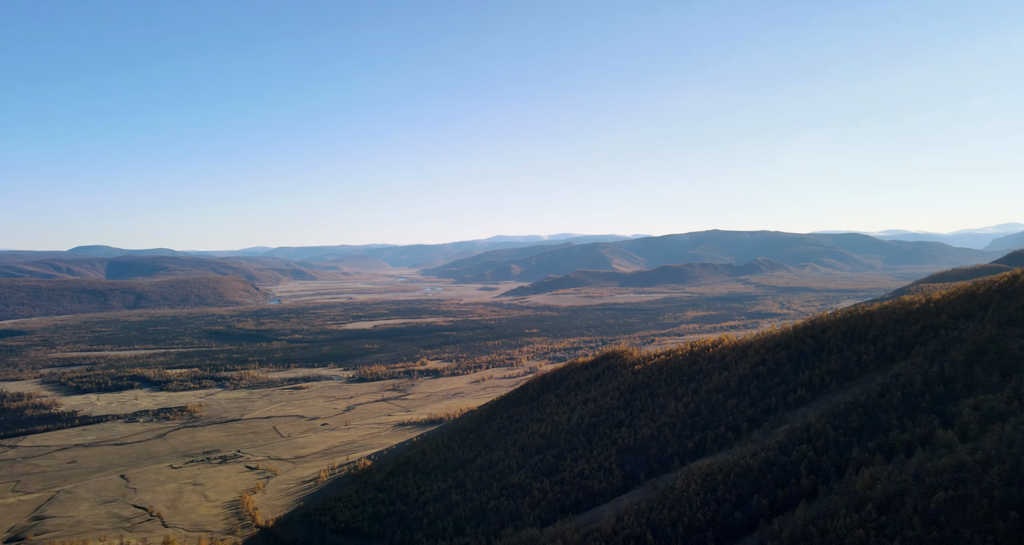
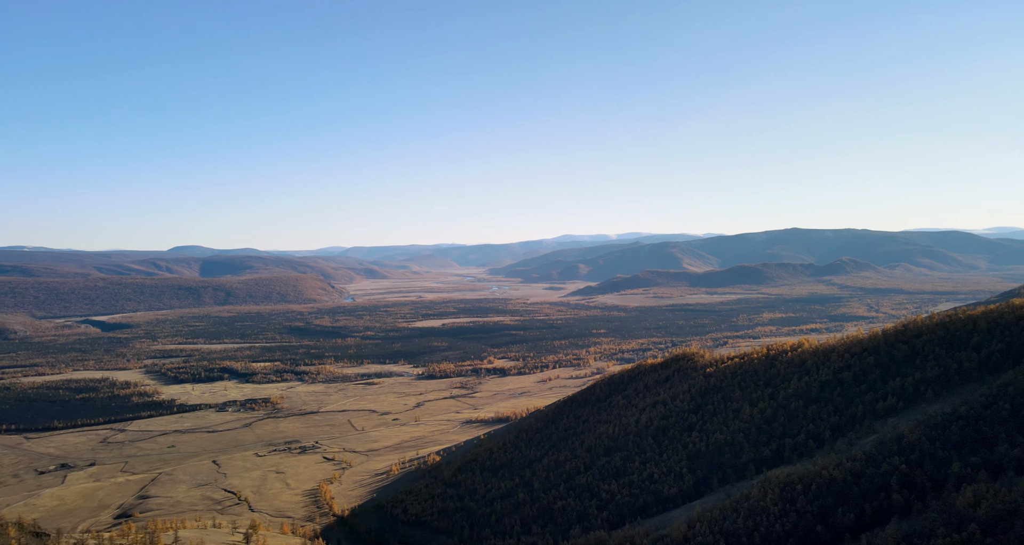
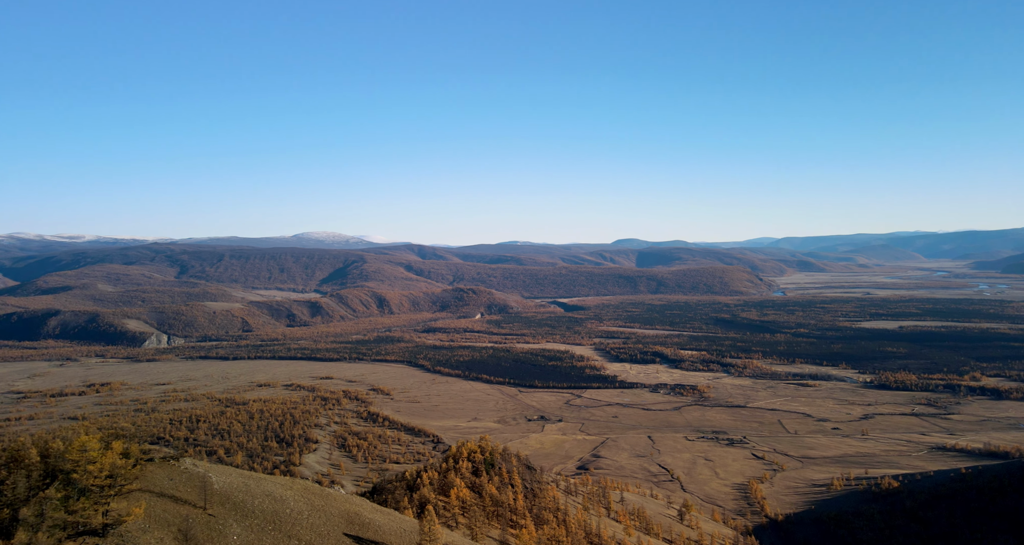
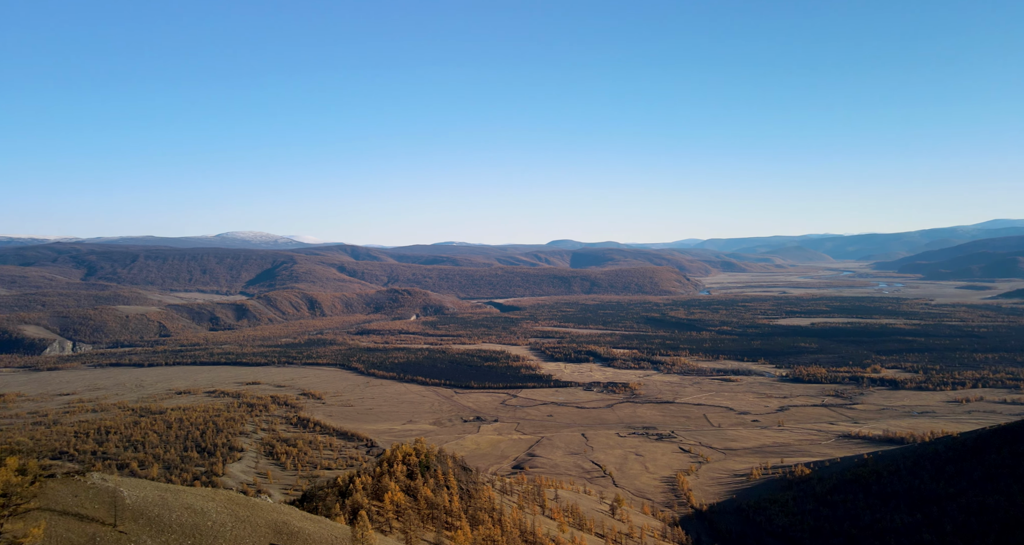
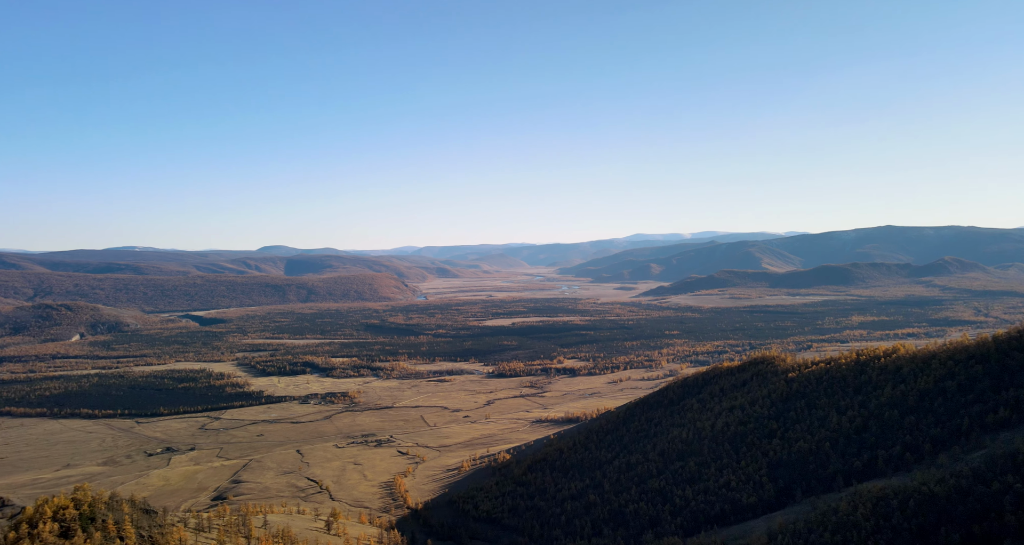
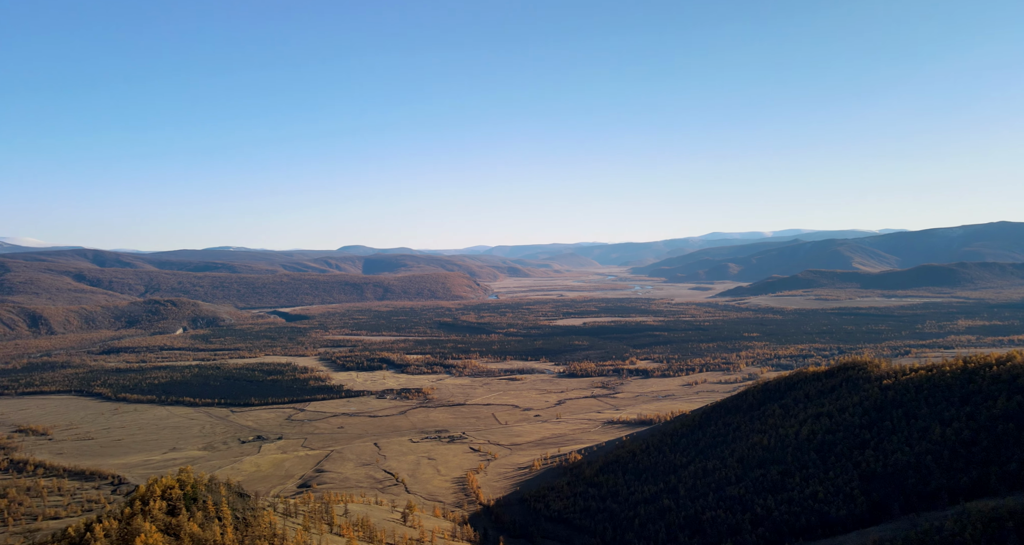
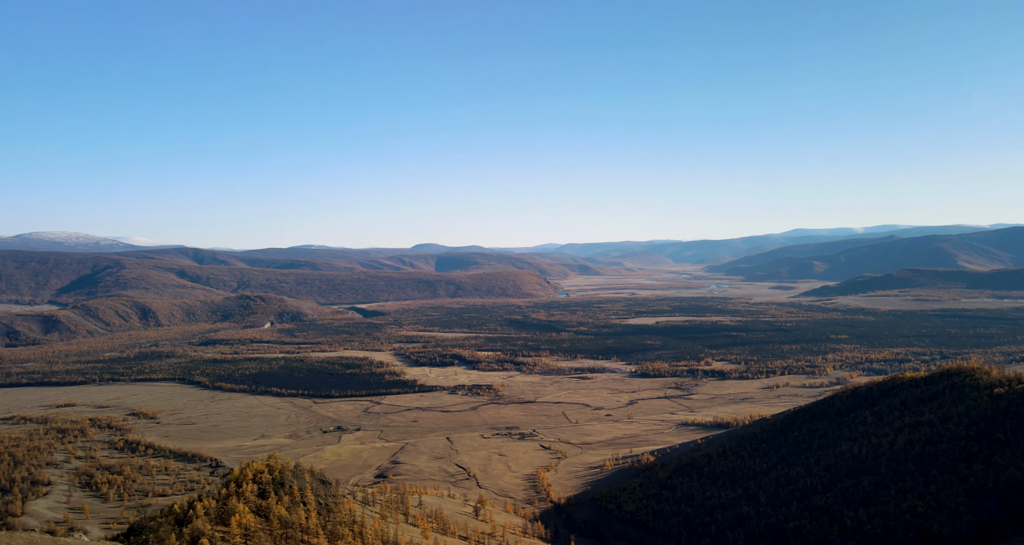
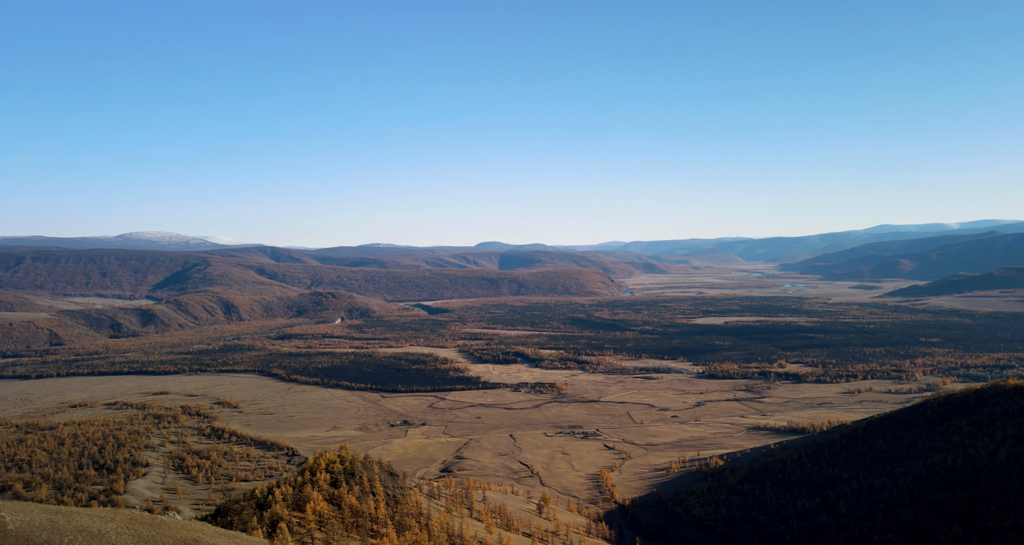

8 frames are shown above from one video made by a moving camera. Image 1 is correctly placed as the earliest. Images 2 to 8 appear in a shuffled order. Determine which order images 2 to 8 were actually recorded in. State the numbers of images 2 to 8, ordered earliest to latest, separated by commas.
2, 5, 6, 7, 8, 4, 3
